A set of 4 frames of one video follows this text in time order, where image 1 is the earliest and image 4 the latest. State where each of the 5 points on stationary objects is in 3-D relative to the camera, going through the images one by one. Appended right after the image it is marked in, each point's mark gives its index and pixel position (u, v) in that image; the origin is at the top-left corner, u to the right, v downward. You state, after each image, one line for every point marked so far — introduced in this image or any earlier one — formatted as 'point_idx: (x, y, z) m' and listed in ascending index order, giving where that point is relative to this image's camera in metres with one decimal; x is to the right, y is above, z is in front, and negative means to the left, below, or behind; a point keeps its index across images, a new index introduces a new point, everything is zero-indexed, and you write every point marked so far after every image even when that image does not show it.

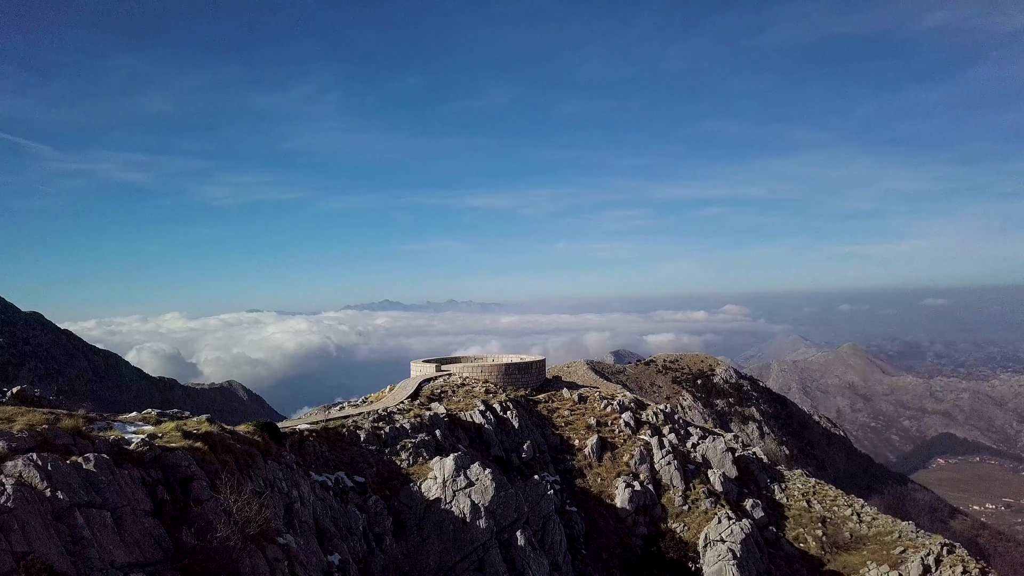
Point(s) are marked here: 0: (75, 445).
0: (-8.4, -3.2, +11.7) m
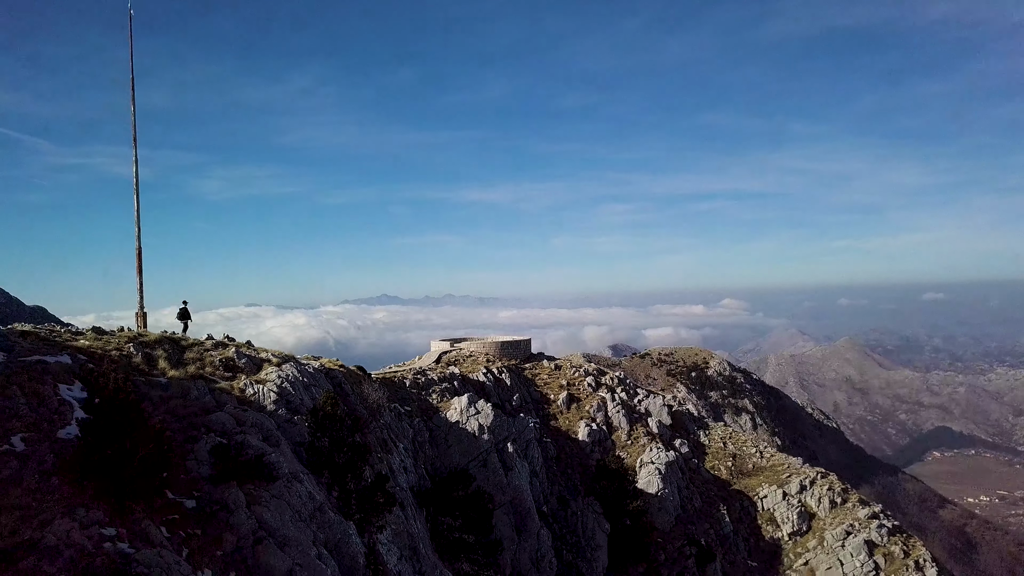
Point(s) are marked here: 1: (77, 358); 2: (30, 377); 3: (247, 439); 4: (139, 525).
0: (-8.8, -3.2, +24.8) m
1: (-14.1, -2.2, +19.2) m
2: (-14.1, -2.6, +17.4) m
3: (-8.4, -4.8, +18.6) m
4: (-9.4, -5.9, +14.8) m
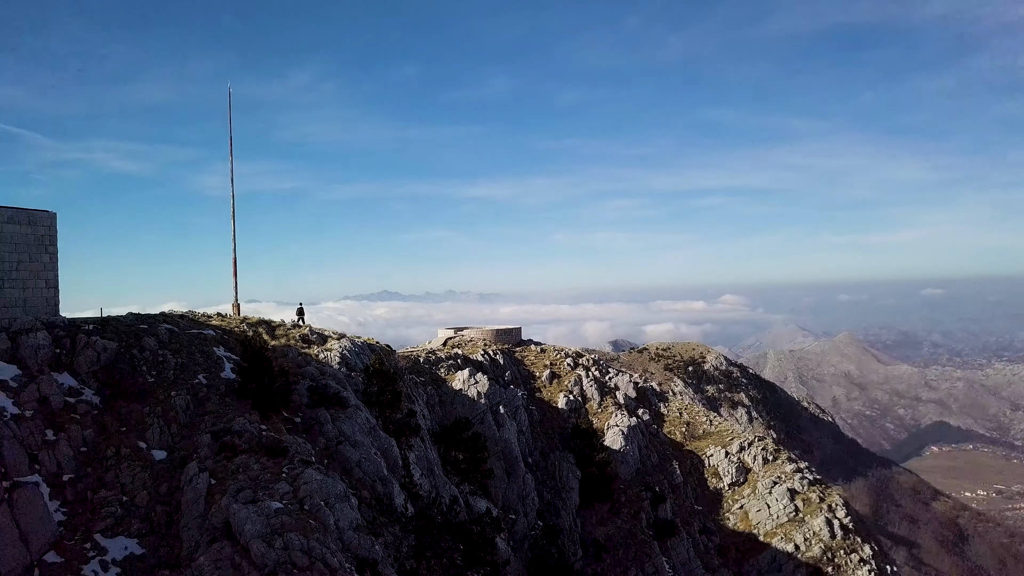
0: (-9.6, -3.1, +35.3) m
1: (-14.8, -2.2, +29.6) m
2: (-14.8, -2.6, +27.9) m
3: (-9.1, -4.7, +29.1) m
4: (-10.1, -5.9, +25.3) m
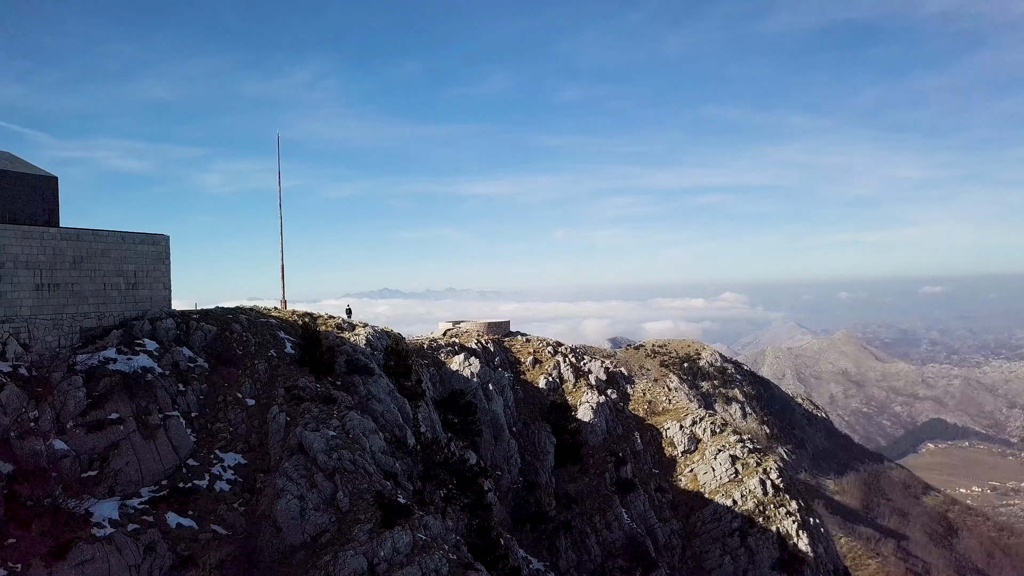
0: (-10.9, -3.1, +46.1) m
1: (-16.1, -2.2, +40.5) m
2: (-16.1, -2.6, +38.7) m
3: (-10.4, -4.7, +39.9) m
4: (-11.4, -5.9, +36.1) m
